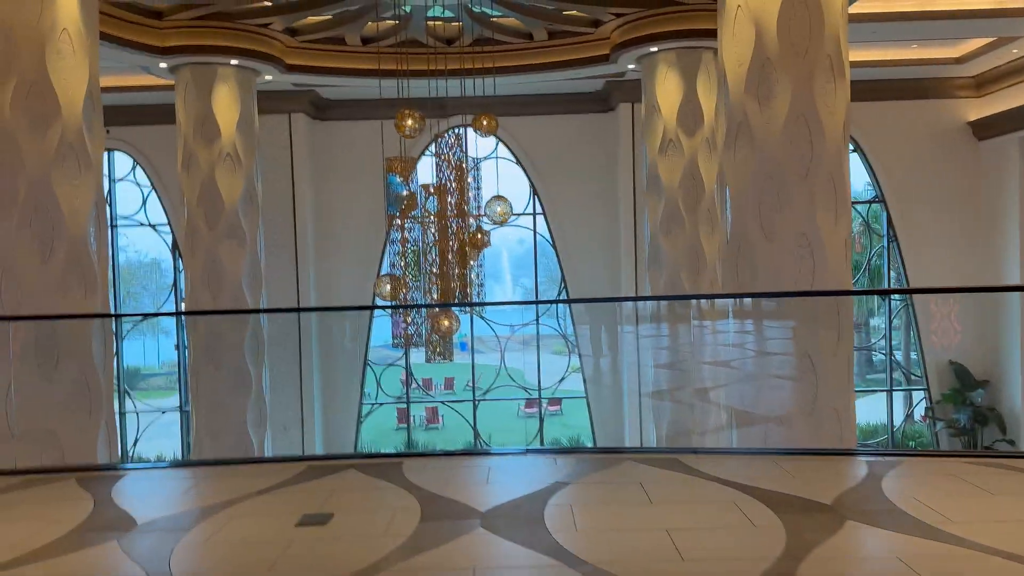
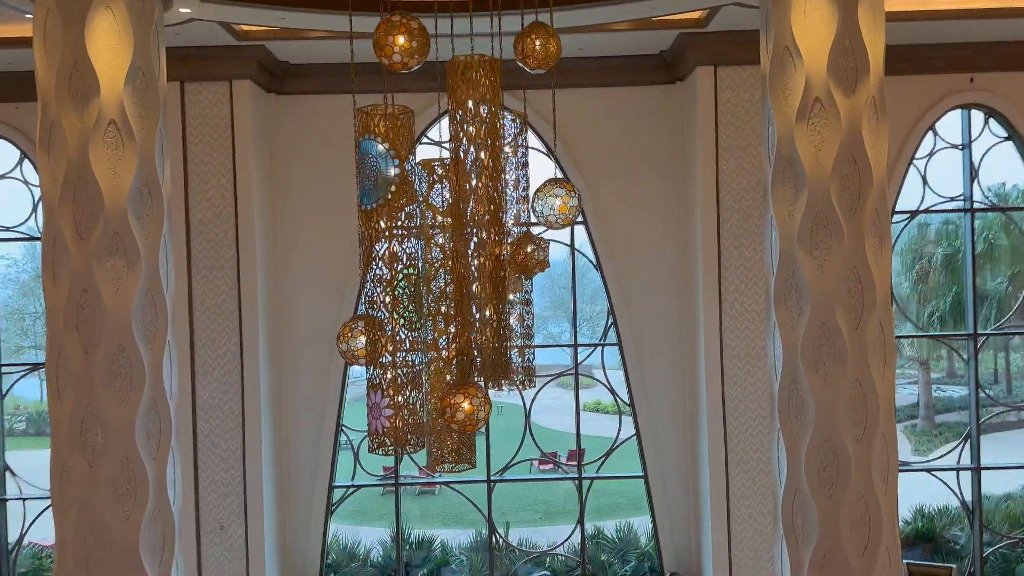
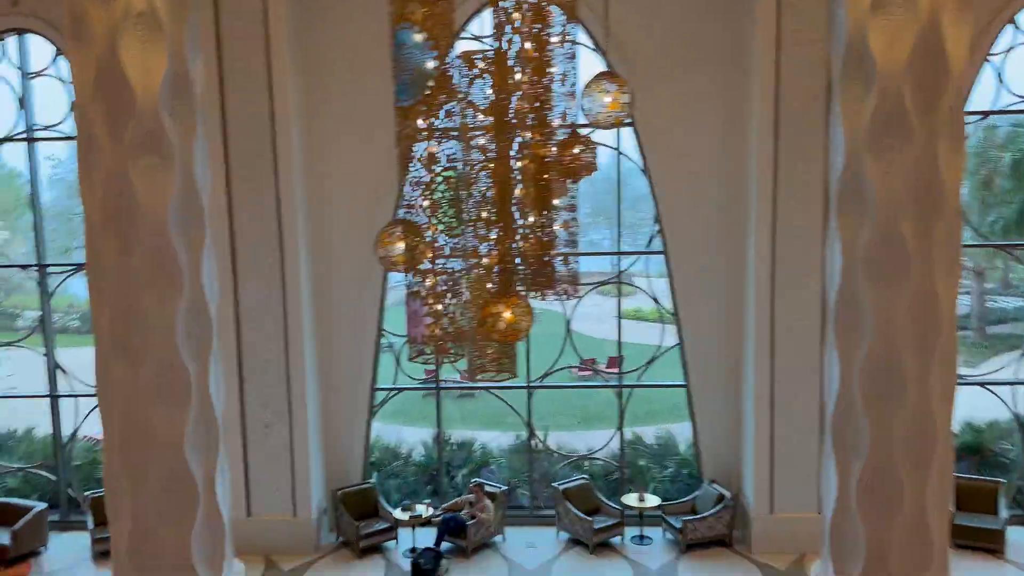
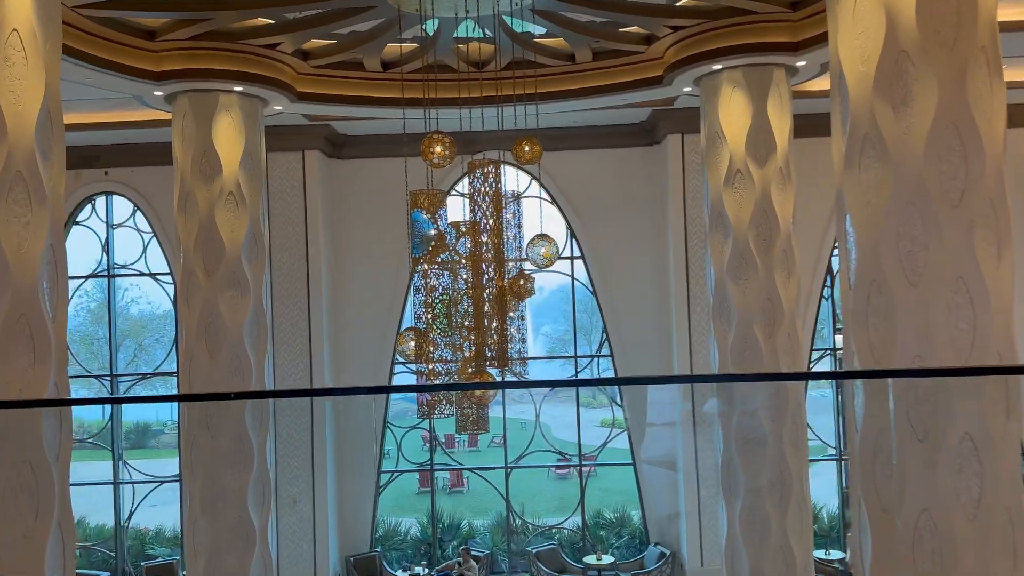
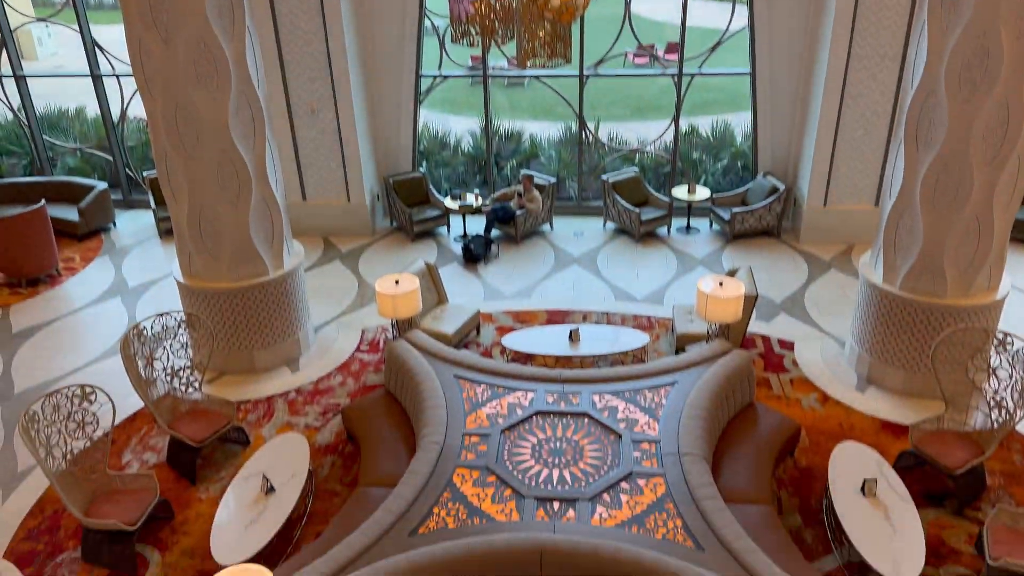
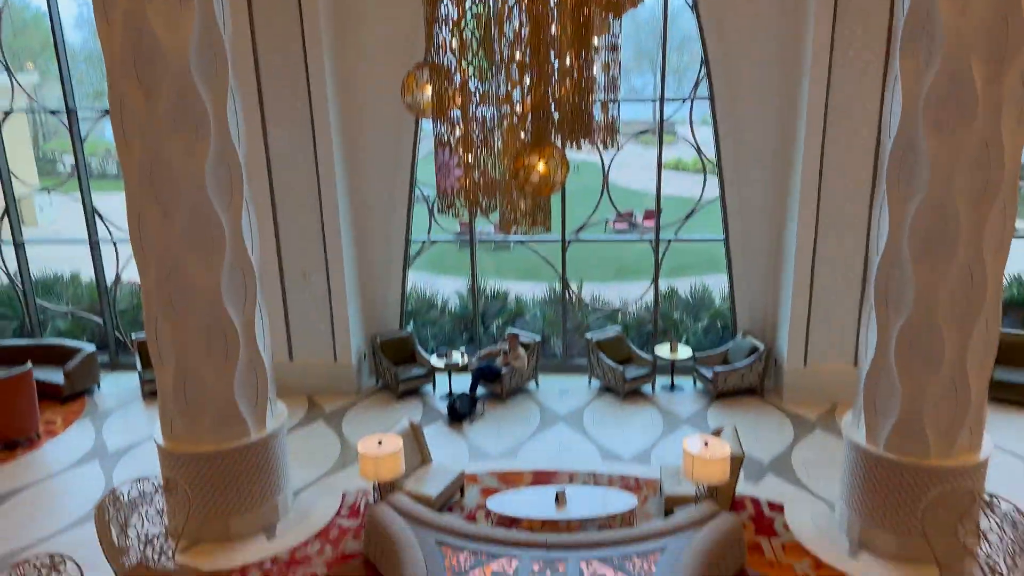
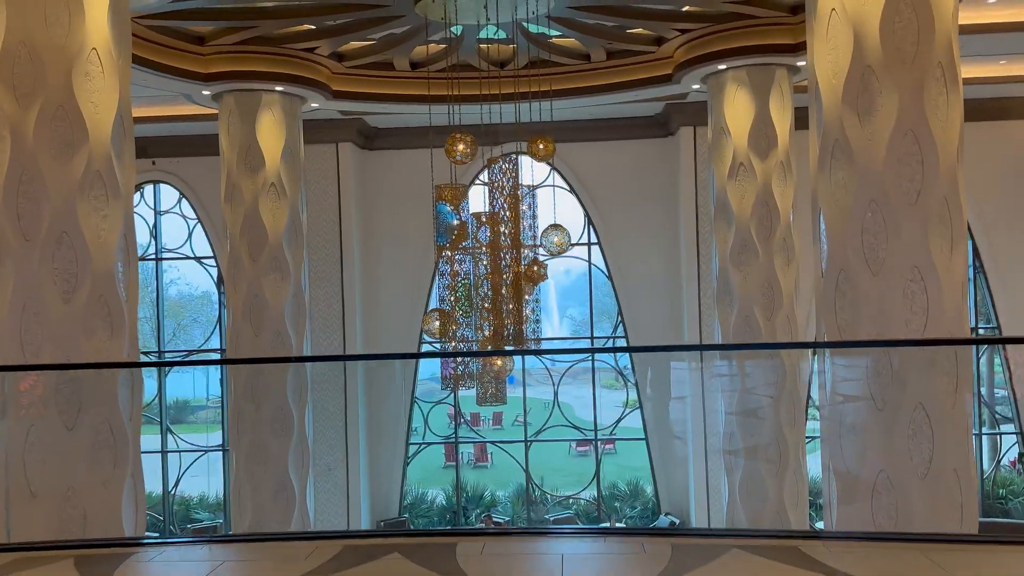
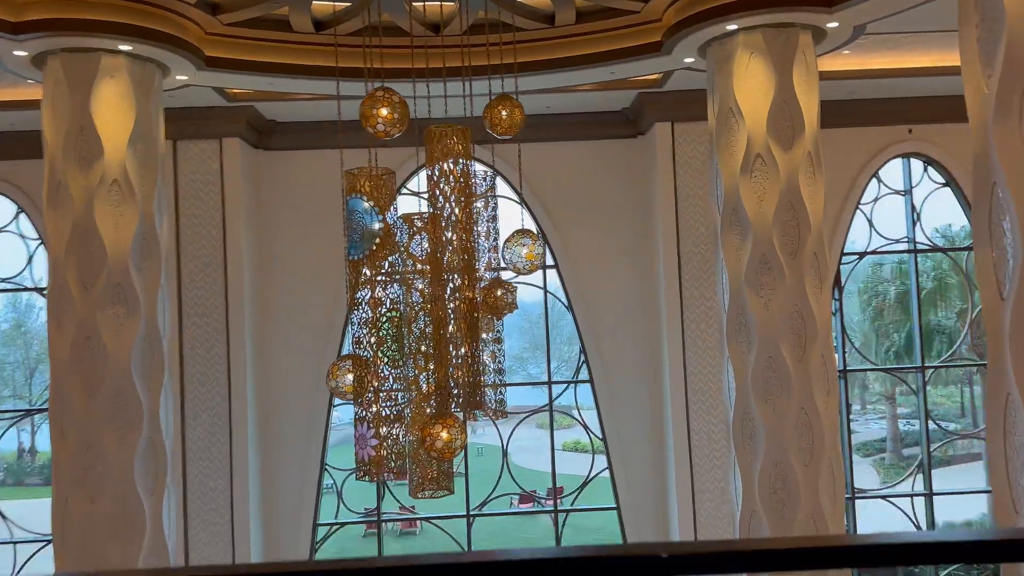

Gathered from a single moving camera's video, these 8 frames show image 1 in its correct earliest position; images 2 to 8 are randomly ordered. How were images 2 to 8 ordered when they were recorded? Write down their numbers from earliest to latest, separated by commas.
7, 4, 8, 2, 3, 6, 5
